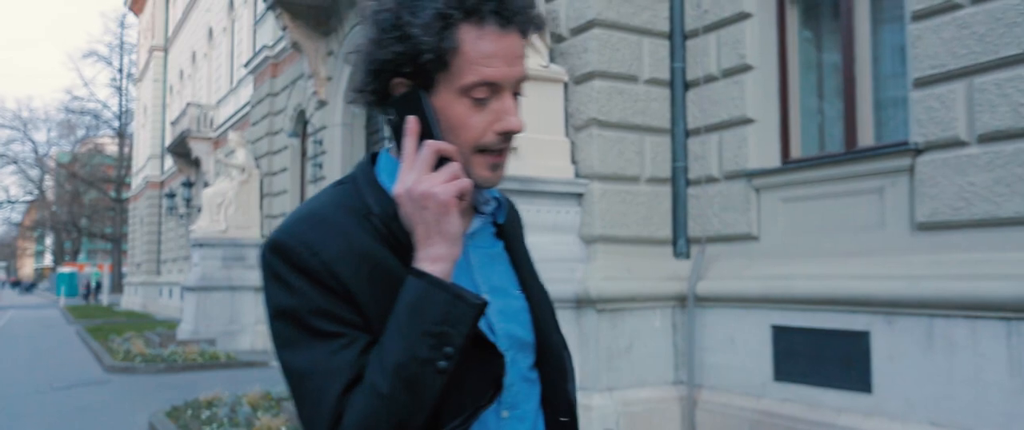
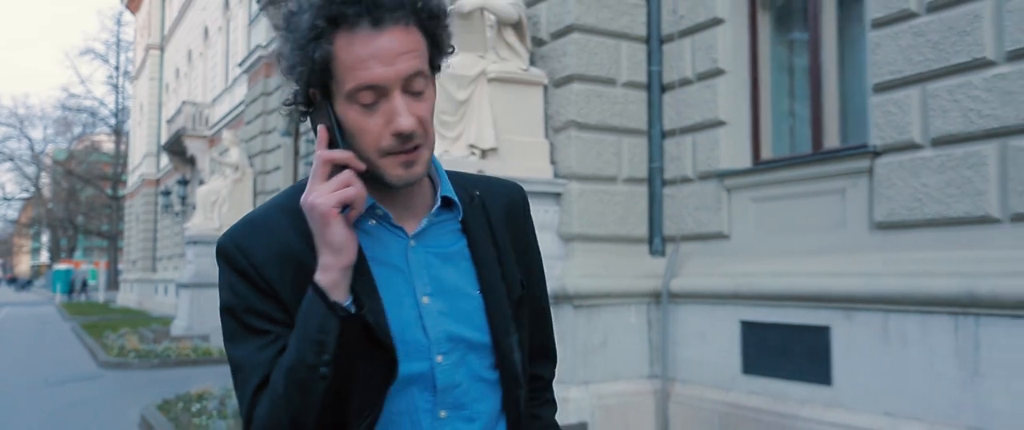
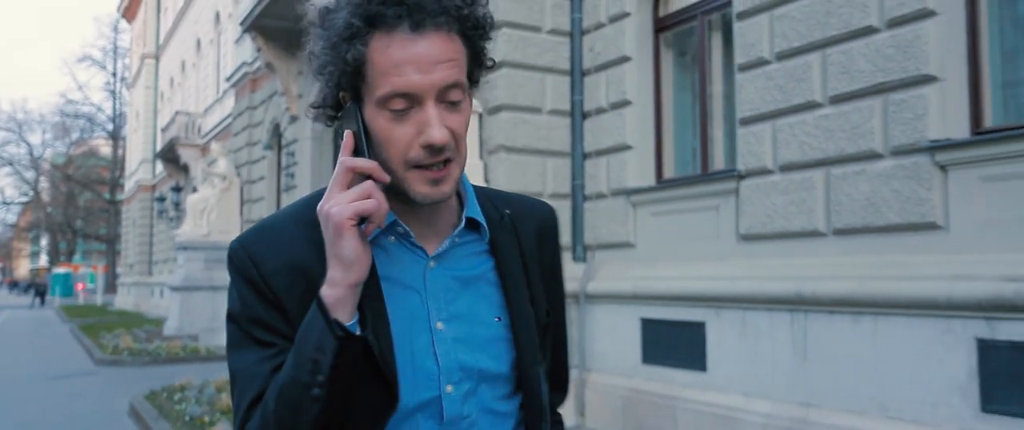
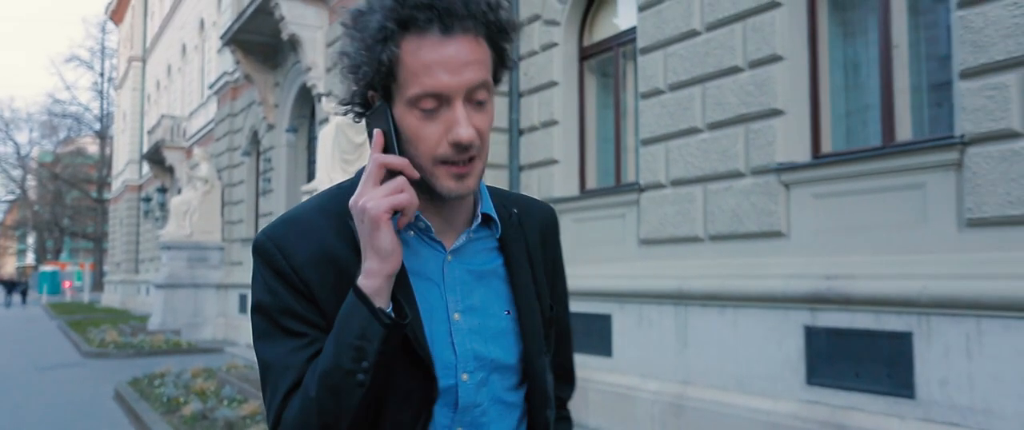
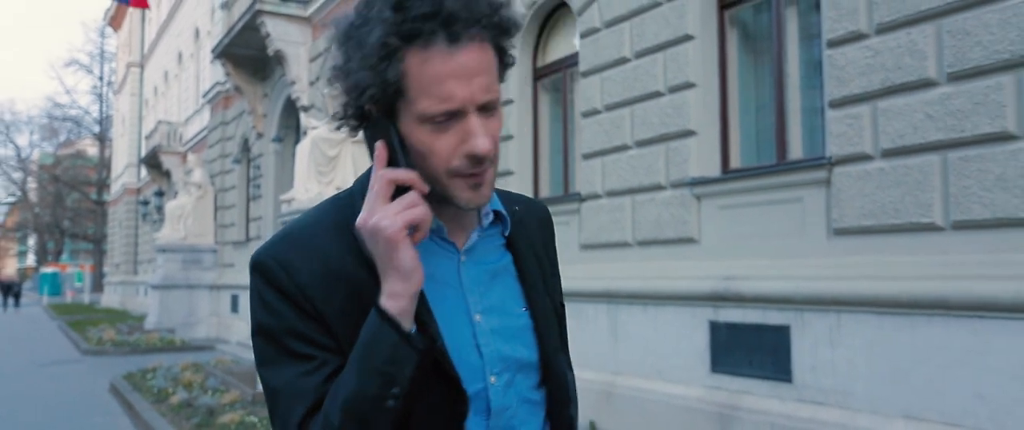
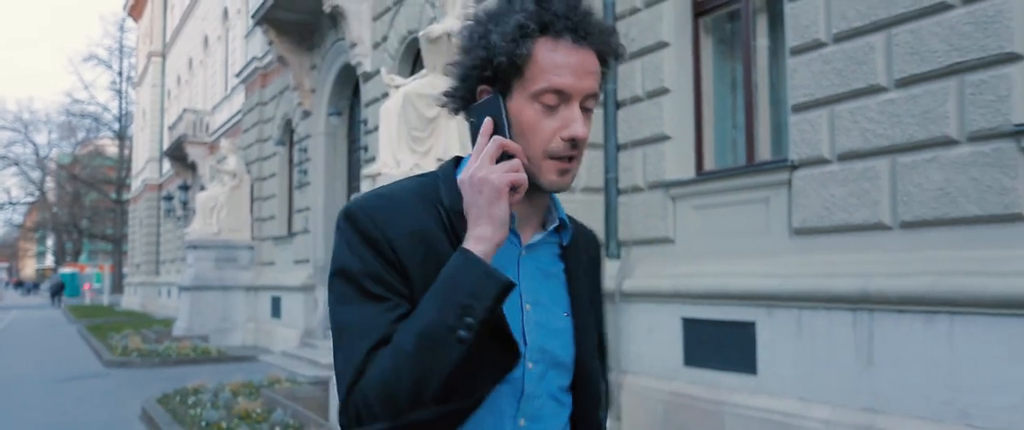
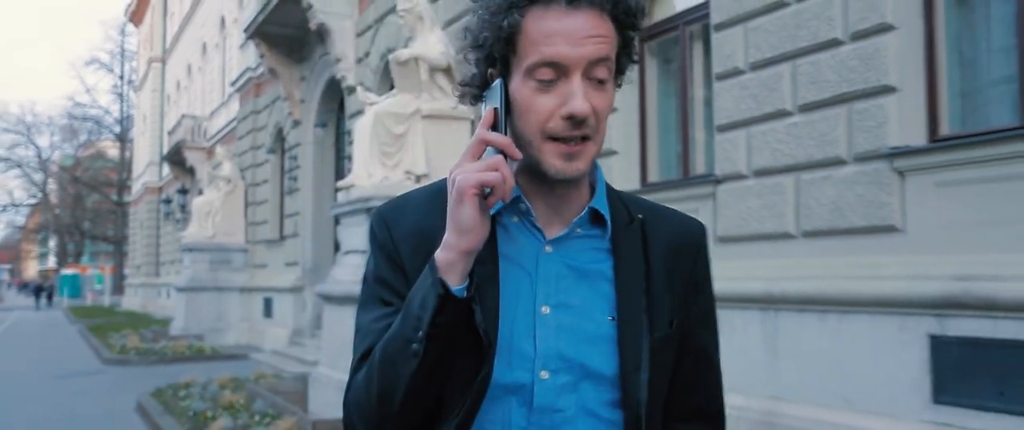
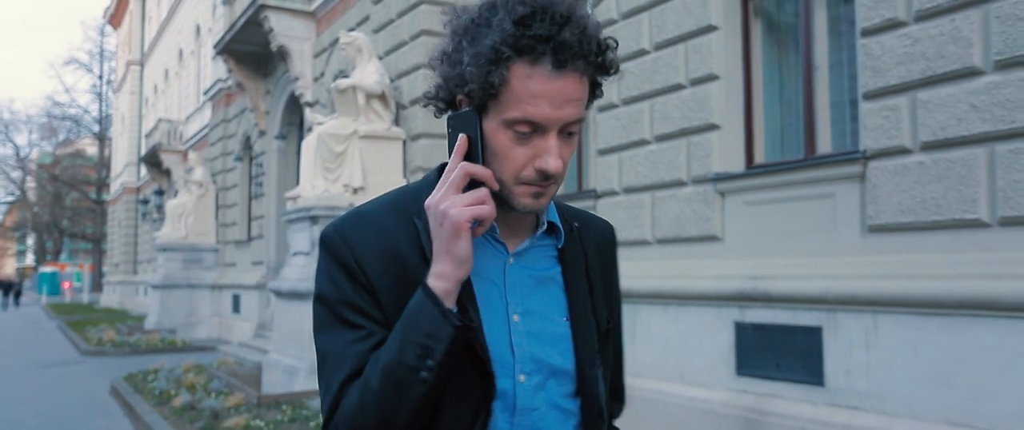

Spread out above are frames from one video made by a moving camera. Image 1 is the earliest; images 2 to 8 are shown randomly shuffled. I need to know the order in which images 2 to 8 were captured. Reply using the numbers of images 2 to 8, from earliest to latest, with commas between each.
2, 6, 3, 7, 4, 8, 5
